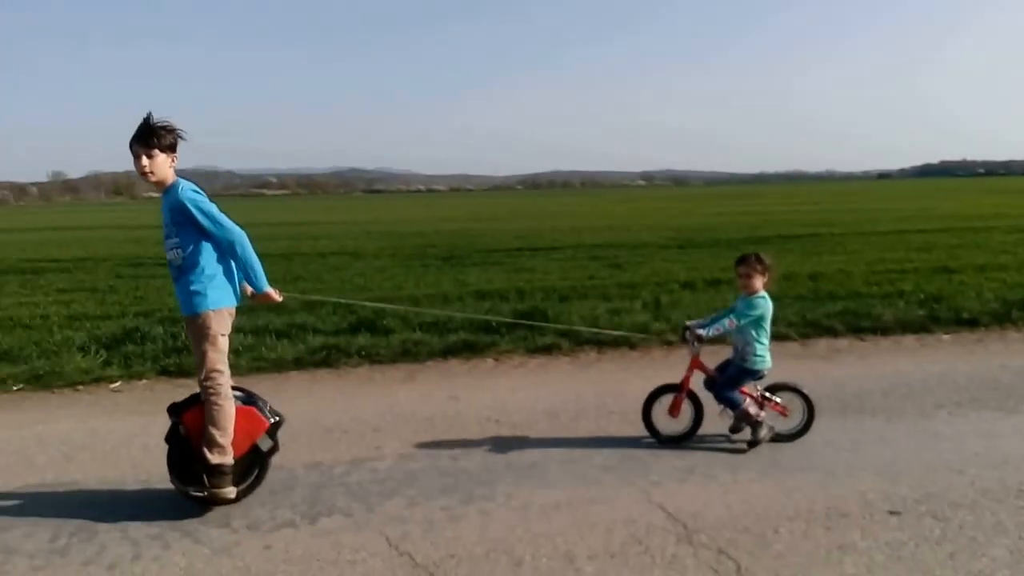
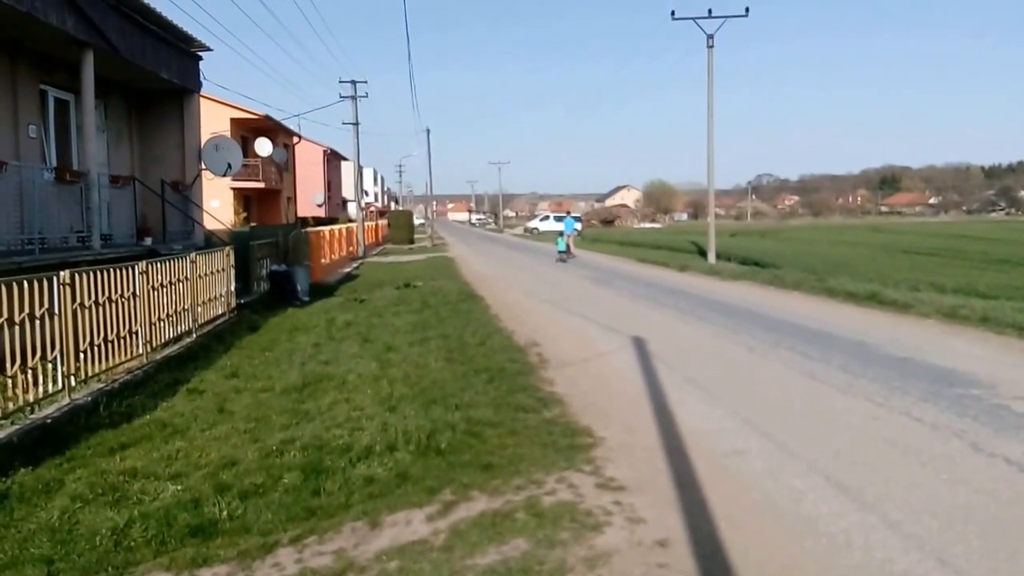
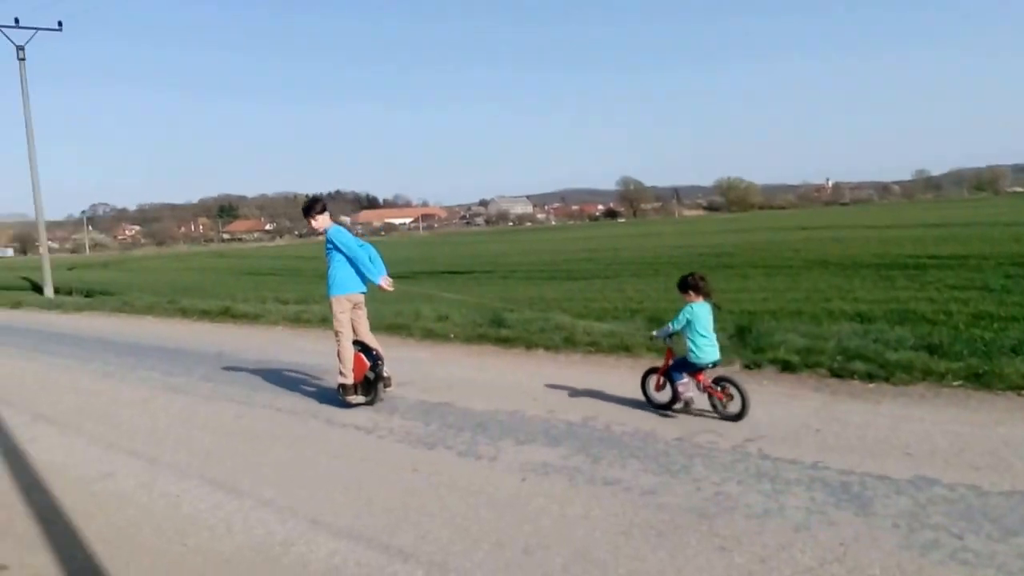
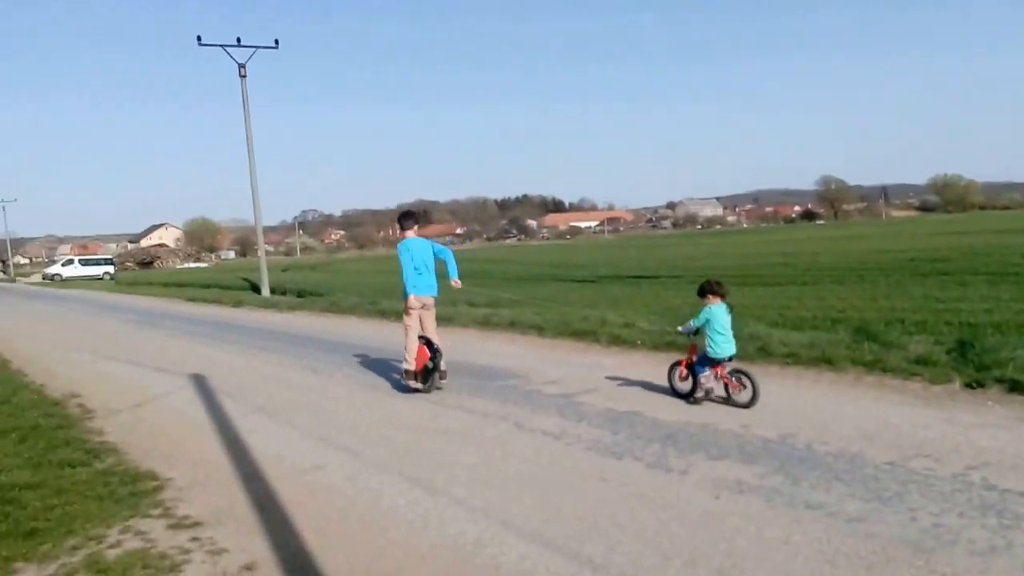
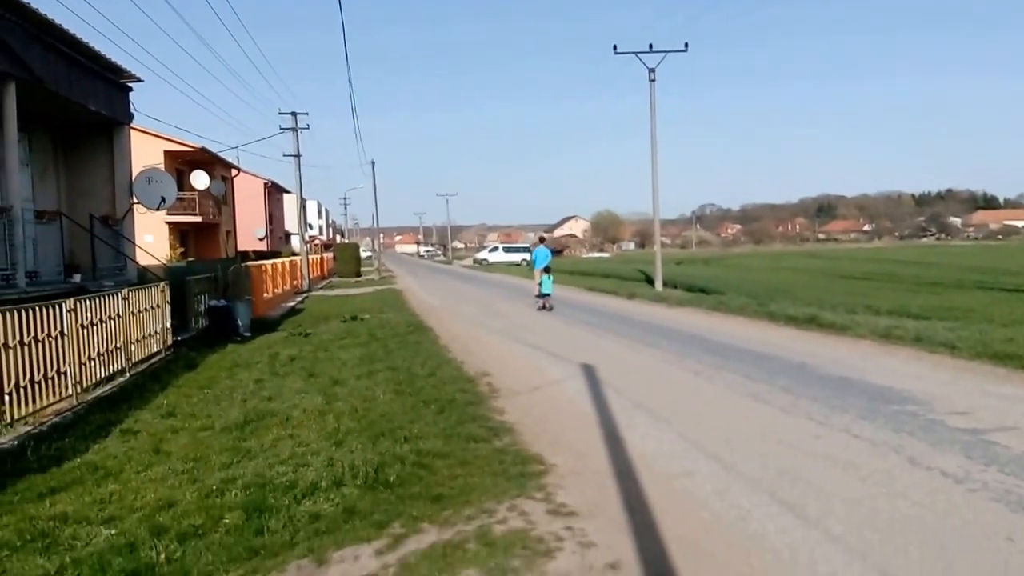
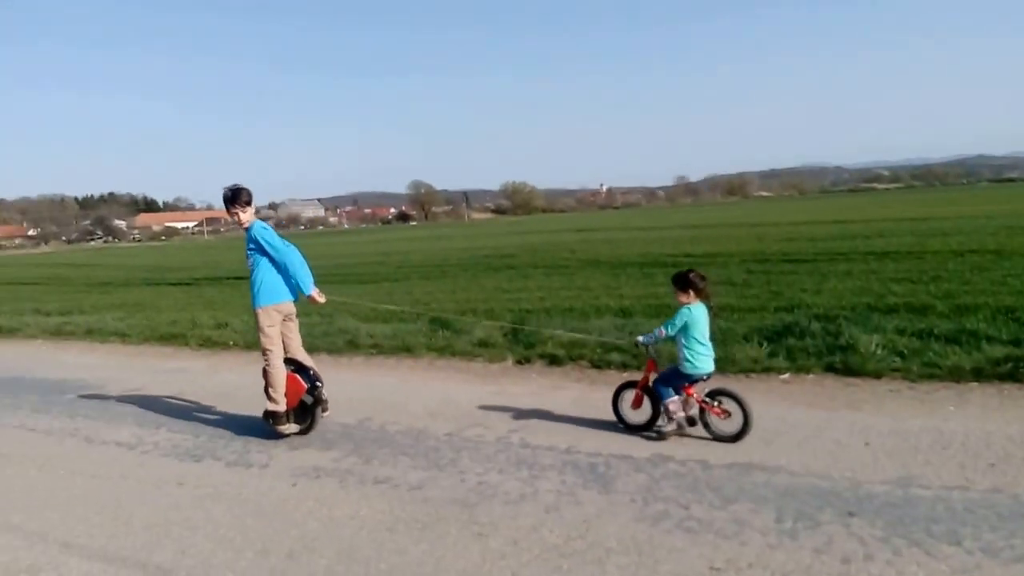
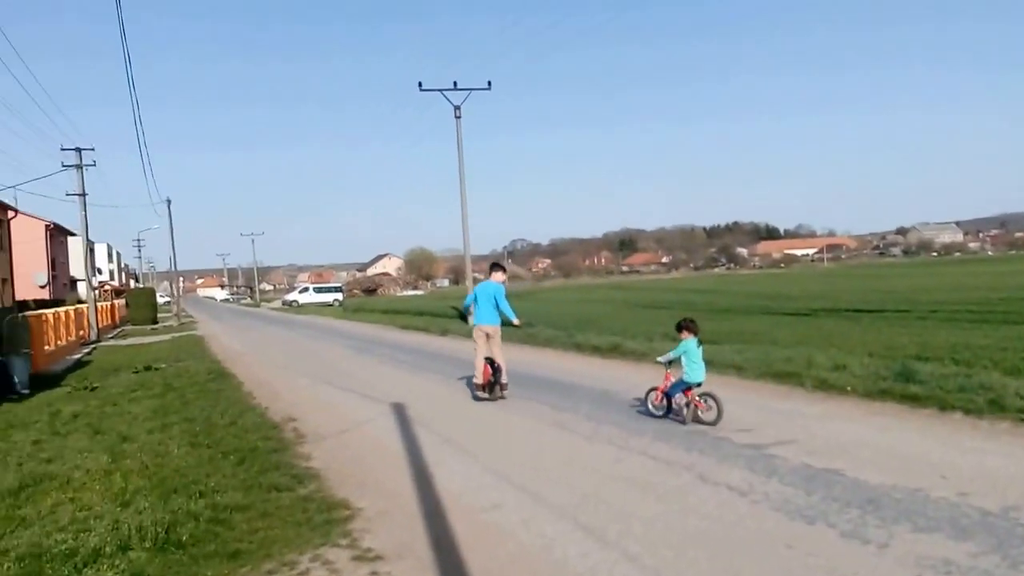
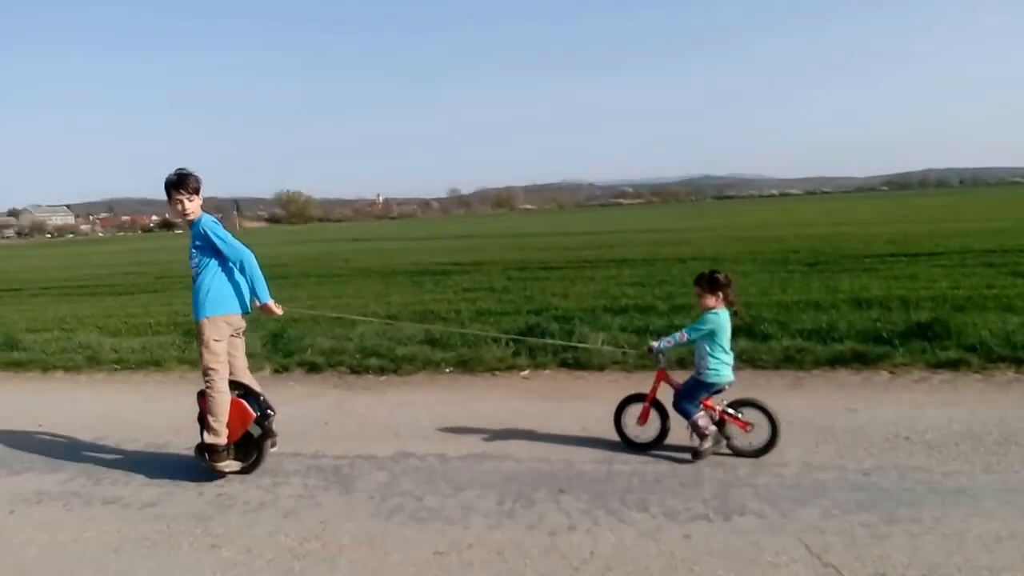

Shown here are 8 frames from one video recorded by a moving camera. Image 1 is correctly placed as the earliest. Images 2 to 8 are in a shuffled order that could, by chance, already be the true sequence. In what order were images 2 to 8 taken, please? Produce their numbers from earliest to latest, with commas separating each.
8, 6, 3, 4, 7, 5, 2
